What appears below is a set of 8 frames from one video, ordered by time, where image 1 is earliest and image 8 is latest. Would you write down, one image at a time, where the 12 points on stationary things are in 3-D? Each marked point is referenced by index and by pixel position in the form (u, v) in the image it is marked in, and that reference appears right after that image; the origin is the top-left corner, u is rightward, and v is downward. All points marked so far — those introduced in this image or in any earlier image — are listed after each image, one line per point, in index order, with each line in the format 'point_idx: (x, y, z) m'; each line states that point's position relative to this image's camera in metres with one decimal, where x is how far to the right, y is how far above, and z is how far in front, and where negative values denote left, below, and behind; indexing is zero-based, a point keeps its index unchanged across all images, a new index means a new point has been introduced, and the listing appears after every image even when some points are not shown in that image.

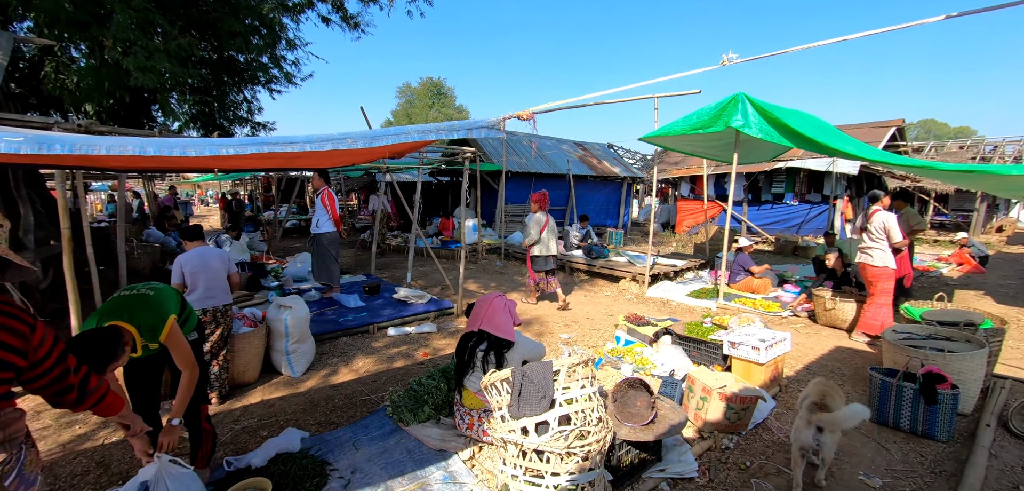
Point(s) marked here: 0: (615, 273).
0: (+2.0, -0.5, +9.0) m
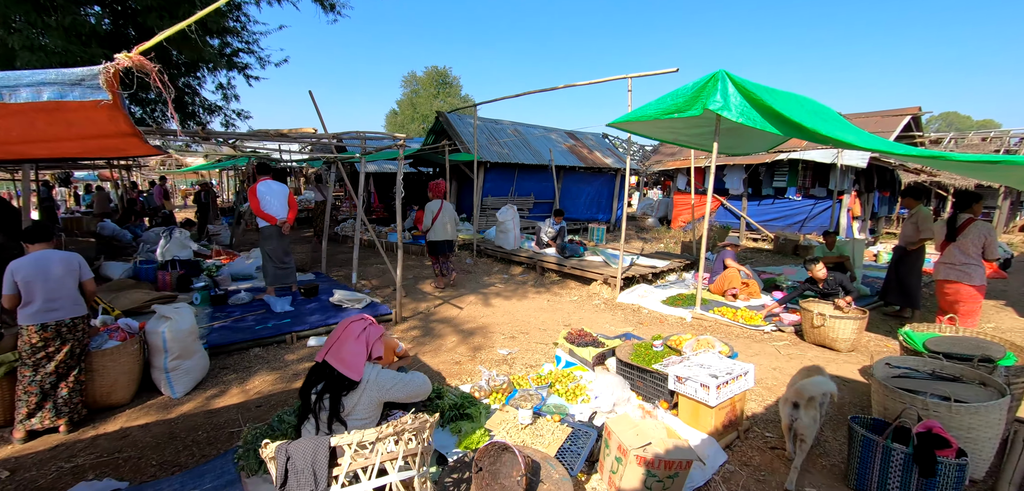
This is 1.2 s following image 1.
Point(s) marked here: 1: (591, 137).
0: (+1.2, -0.5, +8.1) m
1: (+2.8, +3.8, +16.8) m
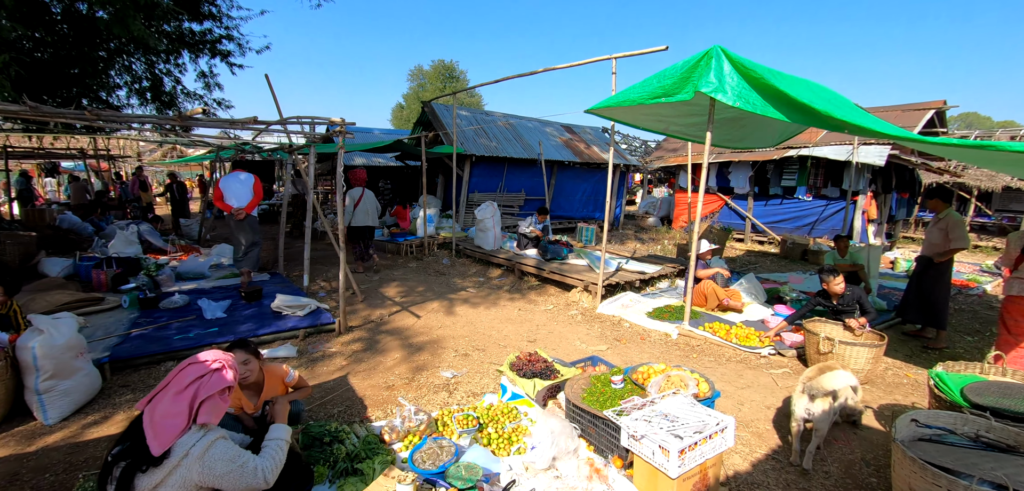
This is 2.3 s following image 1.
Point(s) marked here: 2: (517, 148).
0: (+0.8, -0.5, +7.3) m
1: (+2.6, +3.8, +15.9) m
2: (+0.1, +2.6, +12.7) m
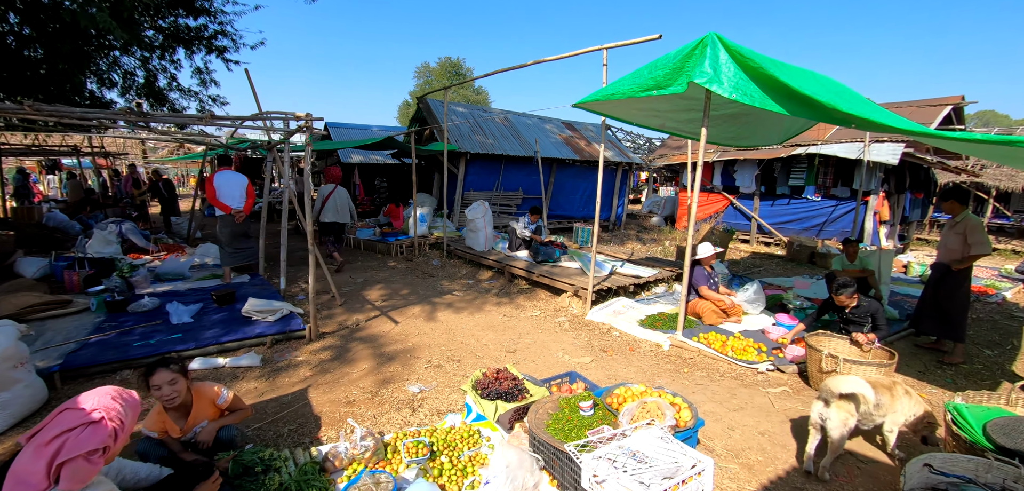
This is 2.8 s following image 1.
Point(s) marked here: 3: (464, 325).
0: (+0.6, -0.6, +6.9) m
1: (+2.6, +3.8, +15.5) m
2: (+0.1, +2.6, +12.3) m
3: (-0.6, -1.0, +5.9) m
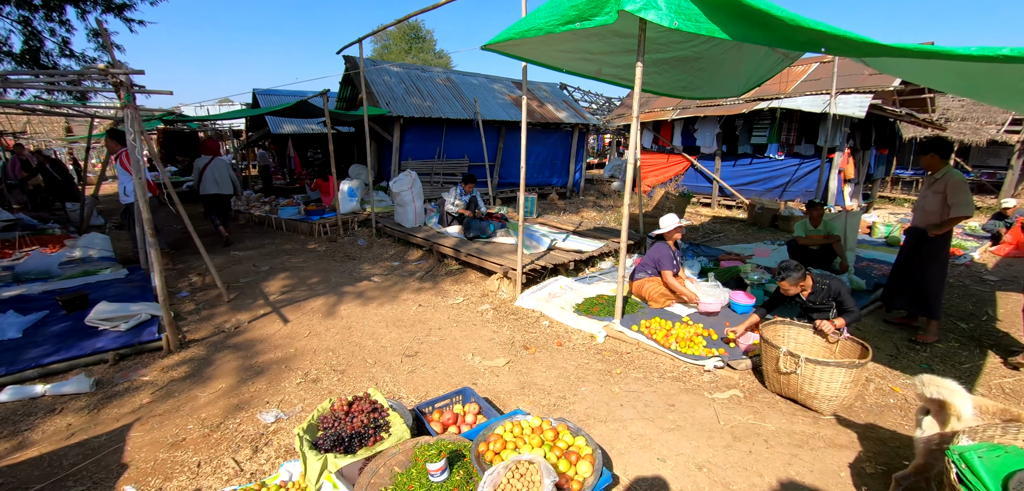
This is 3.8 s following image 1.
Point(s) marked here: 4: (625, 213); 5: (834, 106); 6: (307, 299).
0: (-0.4, -0.2, +6.0) m
1: (+1.0, +4.8, +14.3) m
2: (-1.3, +3.2, +11.1) m
3: (-1.5, -0.8, +4.9) m
4: (+1.0, +0.3, +4.2) m
5: (+6.1, +2.7, +9.0) m
6: (-2.4, -0.6, +5.7) m
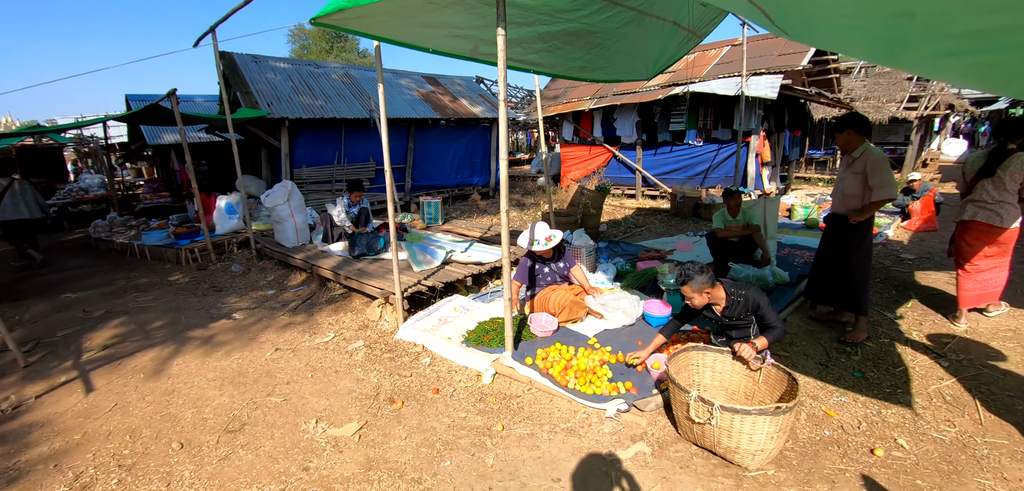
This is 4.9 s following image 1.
0: (-1.6, -0.5, +5.0) m
1: (-1.6, +4.6, +13.4) m
2: (-3.3, +2.9, +10.0) m
3: (-2.5, -1.1, +3.9) m
4: (0.0, +0.2, +3.4) m
5: (+4.3, +2.9, +8.7) m
6: (-3.5, -1.0, +4.5) m
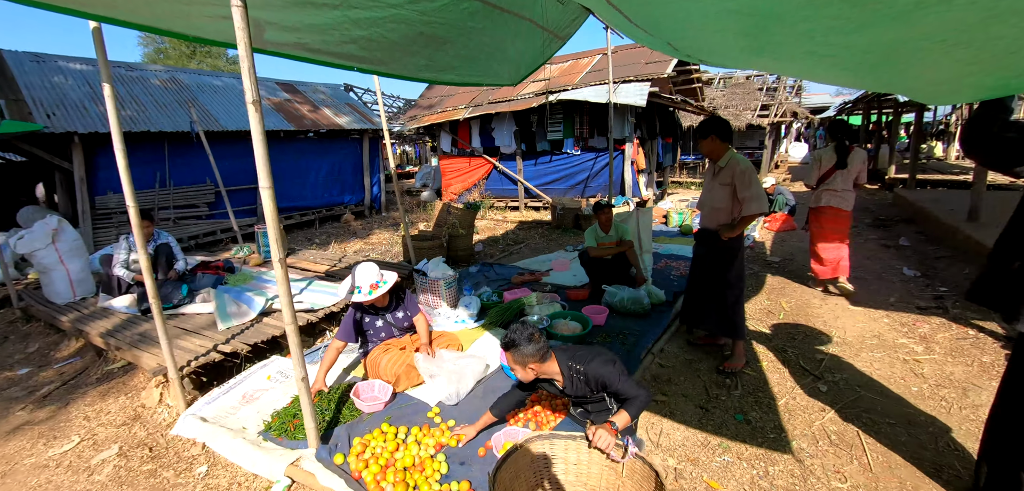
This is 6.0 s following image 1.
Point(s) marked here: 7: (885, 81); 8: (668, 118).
0: (-2.9, -0.9, +3.7) m
1: (-4.9, +3.9, +12.1) m
2: (-5.8, +2.2, +8.3) m
3: (-3.6, -1.5, +2.4) m
4: (-1.1, -0.1, +2.5) m
5: (+1.9, +2.7, +8.6) m
6: (-4.7, -1.6, +2.8) m
7: (+1.7, +0.7, +2.1) m
8: (+3.9, +3.2, +11.7) m
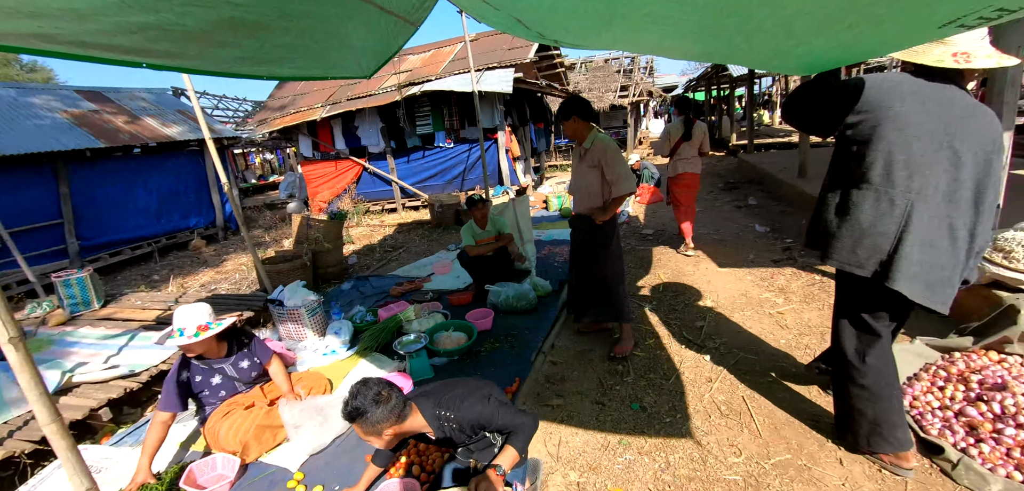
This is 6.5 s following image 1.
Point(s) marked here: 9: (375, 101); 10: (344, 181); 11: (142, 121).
0: (-3.6, -1.4, +2.7) m
1: (-8.0, +3.1, +10.2) m
2: (-7.9, +1.3, +6.4) m
3: (-3.9, -2.1, +1.2) m
4: (-1.7, -0.4, +1.8) m
5: (-0.5, +2.9, +8.4) m
6: (-5.0, -2.3, +1.4) m
7: (+1.0, +0.9, +2.0) m
8: (+0.6, +3.6, +11.8) m
9: (-2.6, +2.7, +9.0) m
10: (-3.7, +1.4, +10.6) m
11: (-7.3, +2.4, +9.3) m
